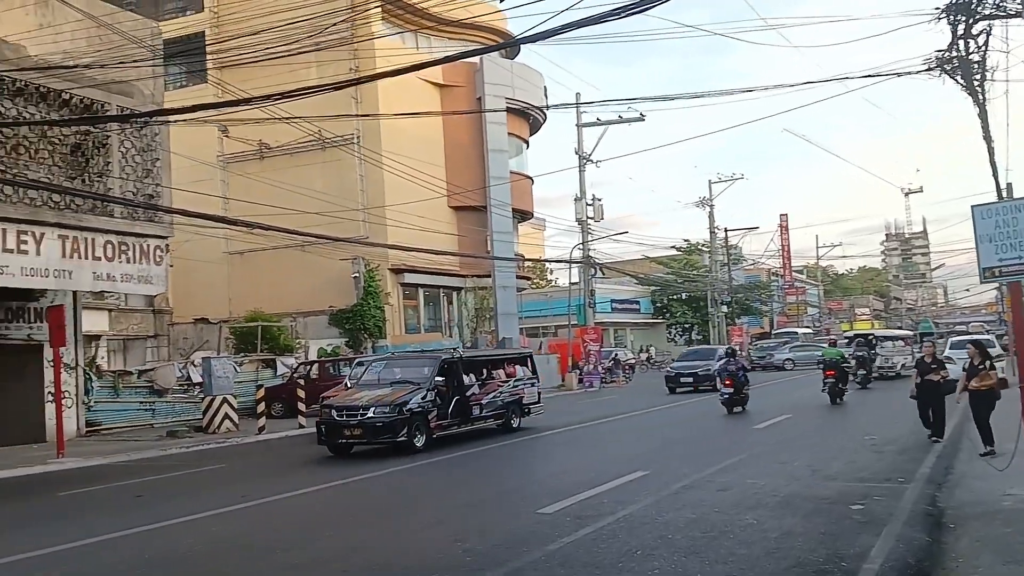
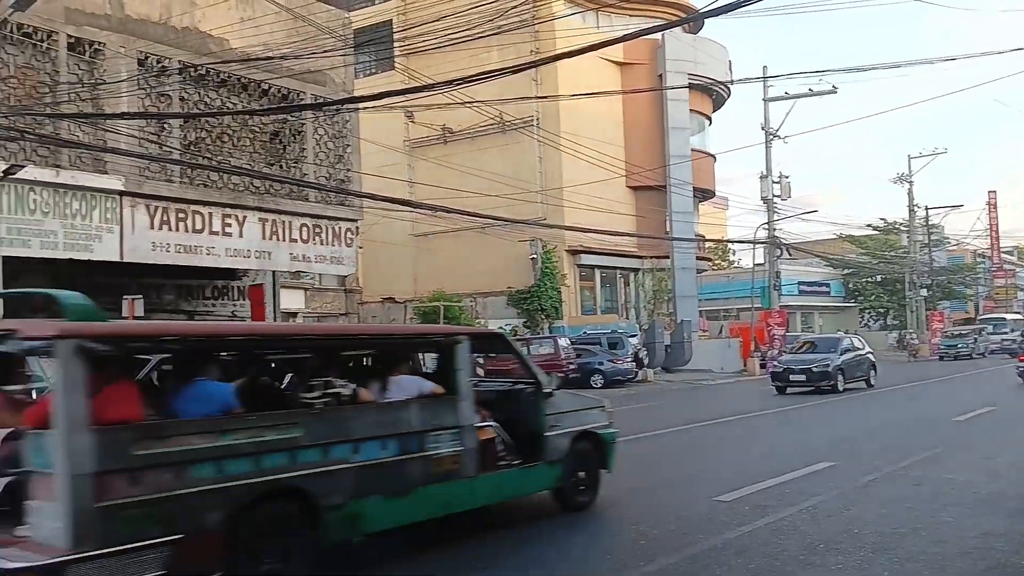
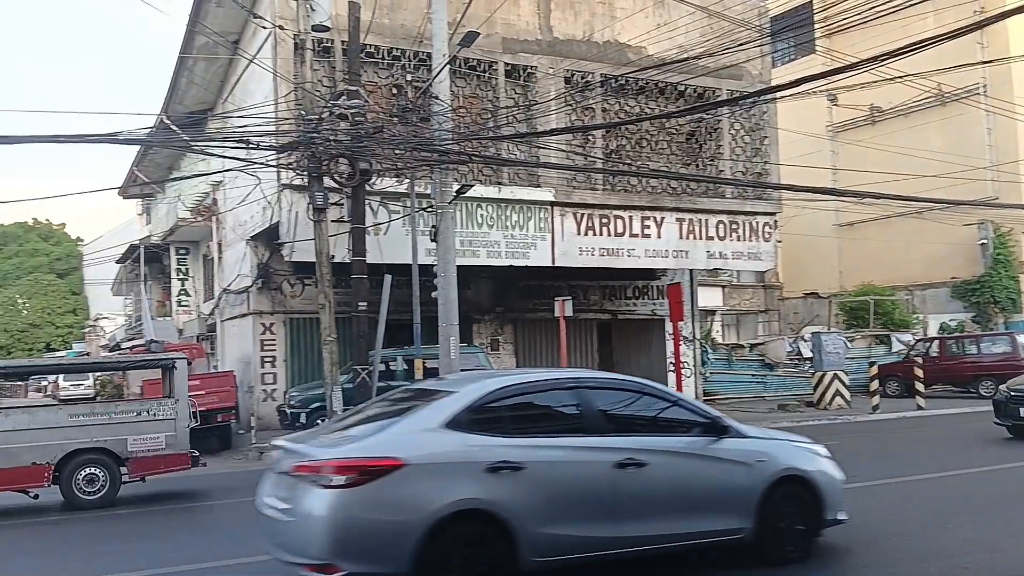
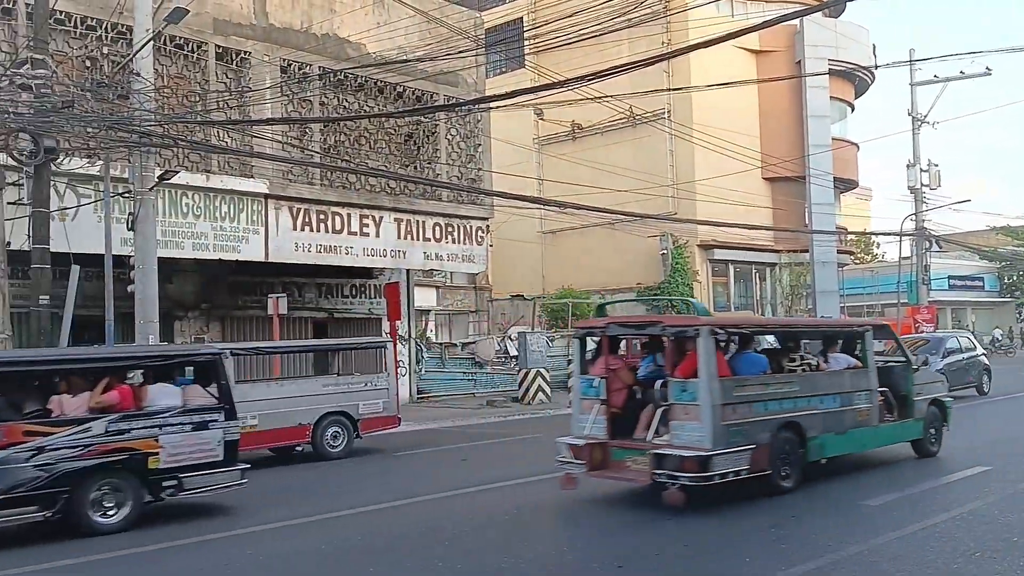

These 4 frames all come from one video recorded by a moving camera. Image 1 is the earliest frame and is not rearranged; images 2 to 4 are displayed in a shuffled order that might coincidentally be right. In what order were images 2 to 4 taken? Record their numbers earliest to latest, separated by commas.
2, 4, 3
